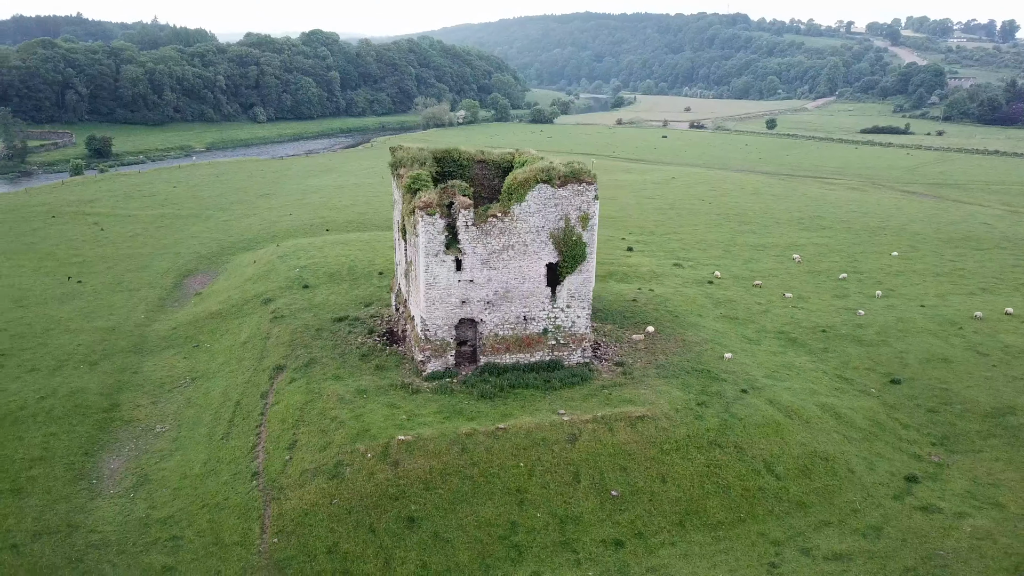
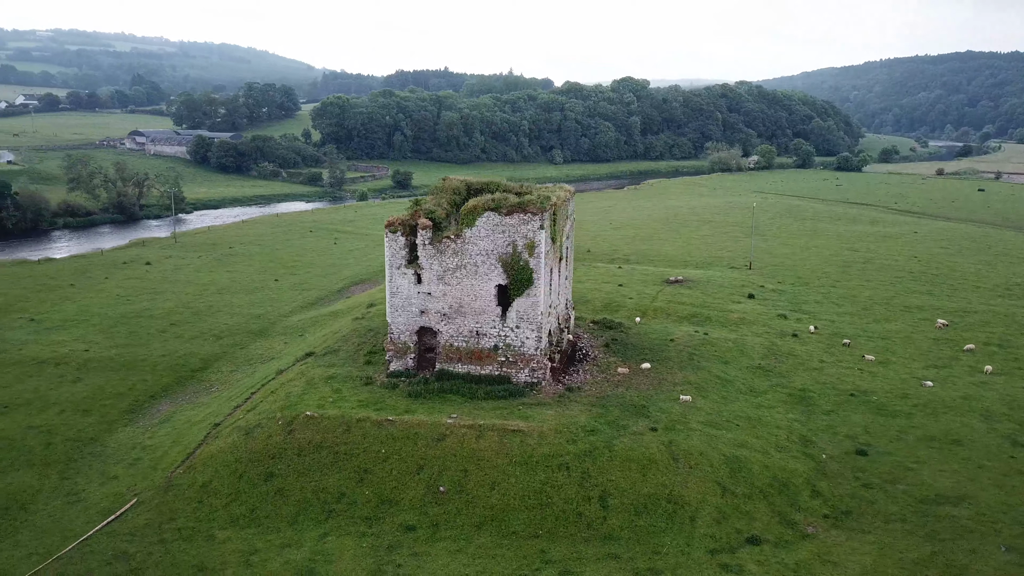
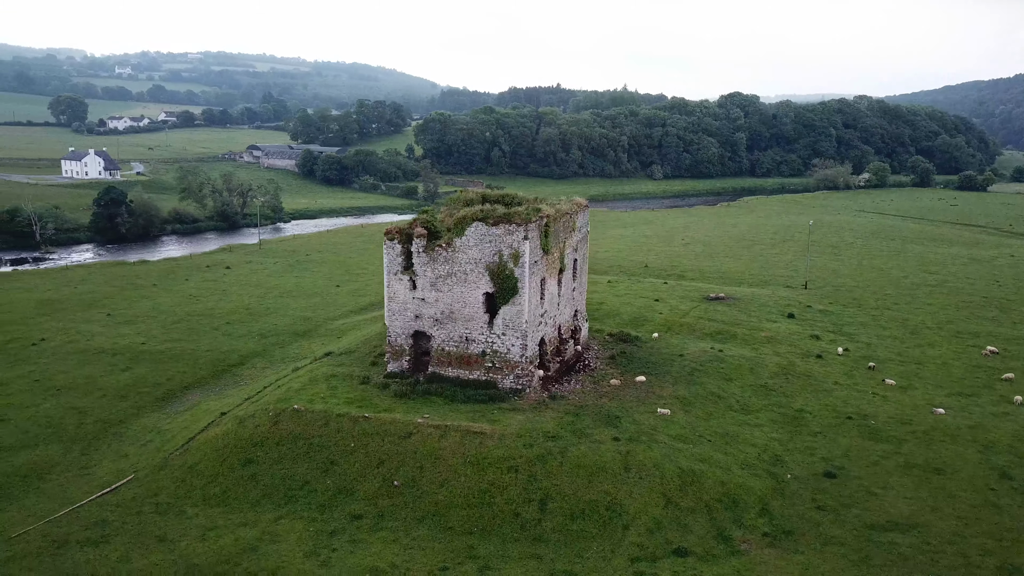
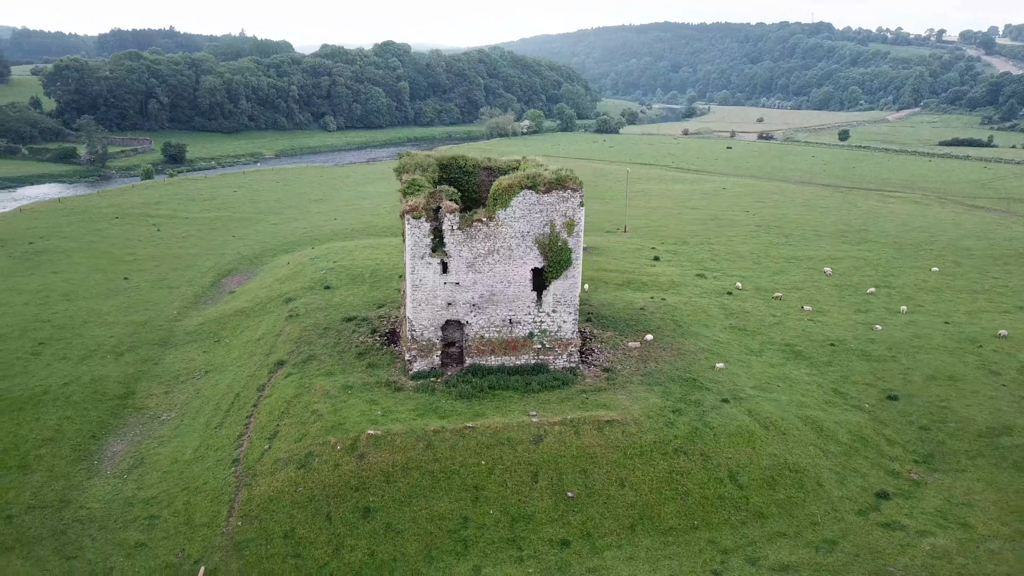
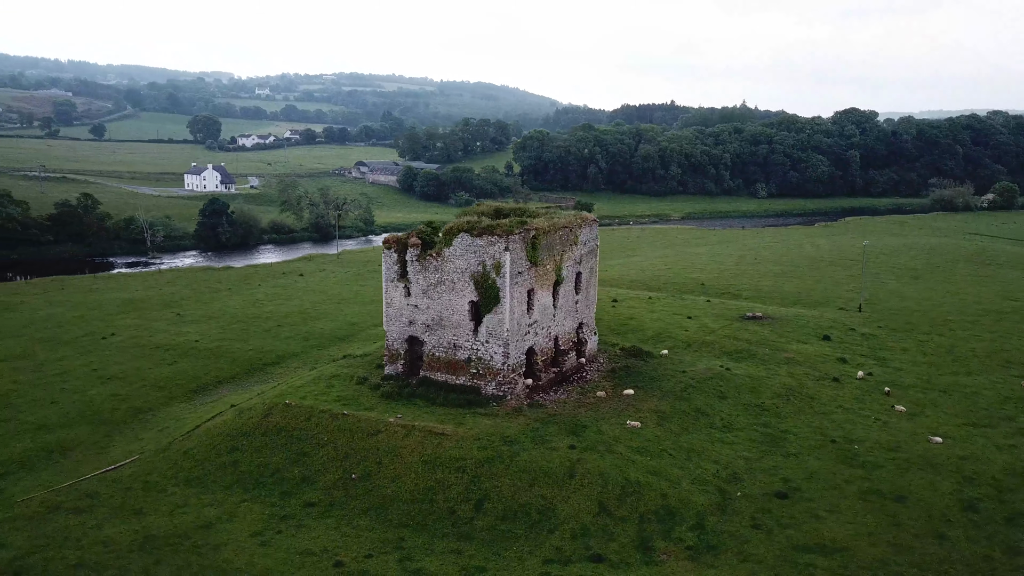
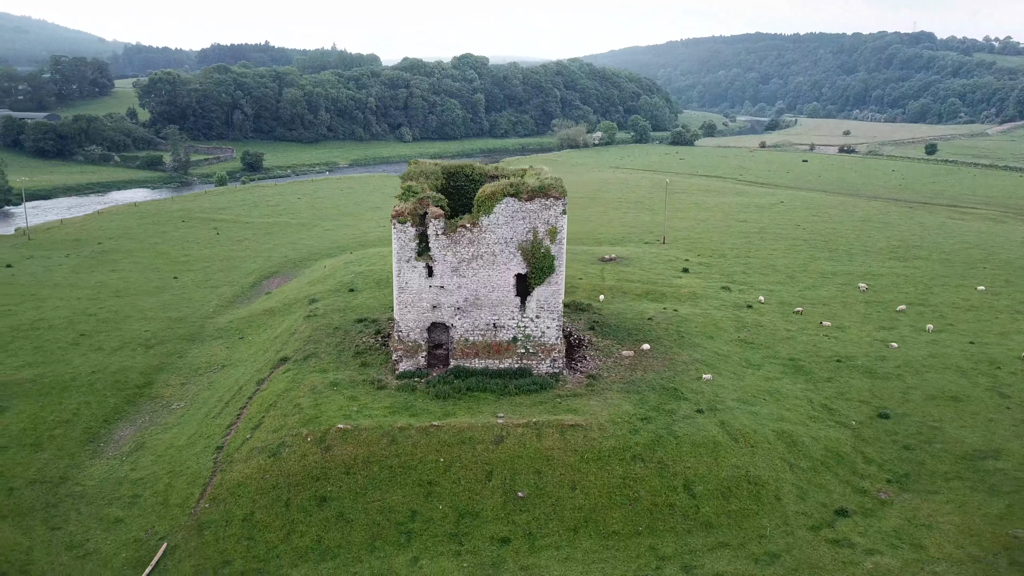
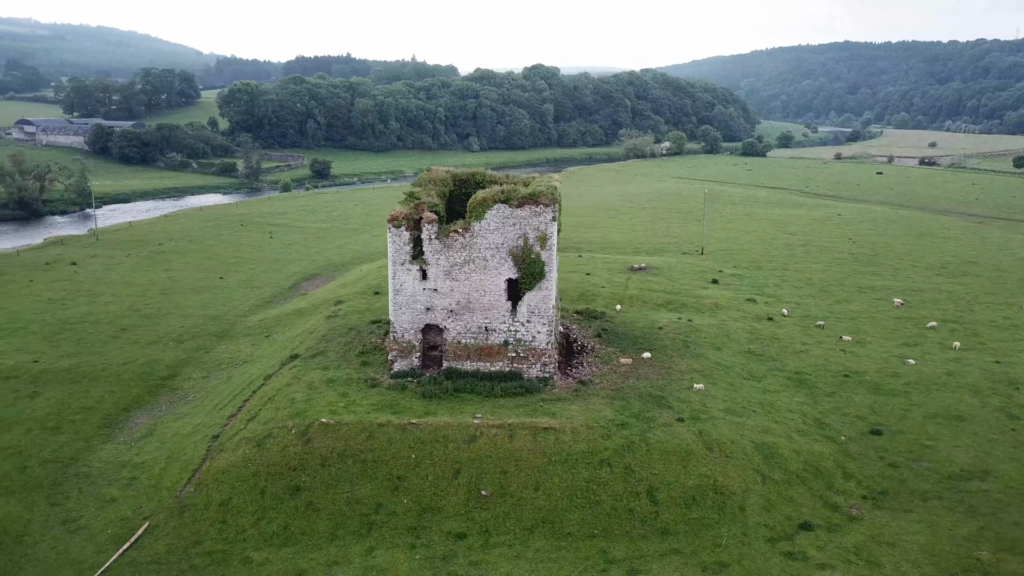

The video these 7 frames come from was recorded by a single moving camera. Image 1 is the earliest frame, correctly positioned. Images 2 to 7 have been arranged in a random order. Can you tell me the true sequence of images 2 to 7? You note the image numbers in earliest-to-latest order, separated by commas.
4, 6, 7, 2, 3, 5
